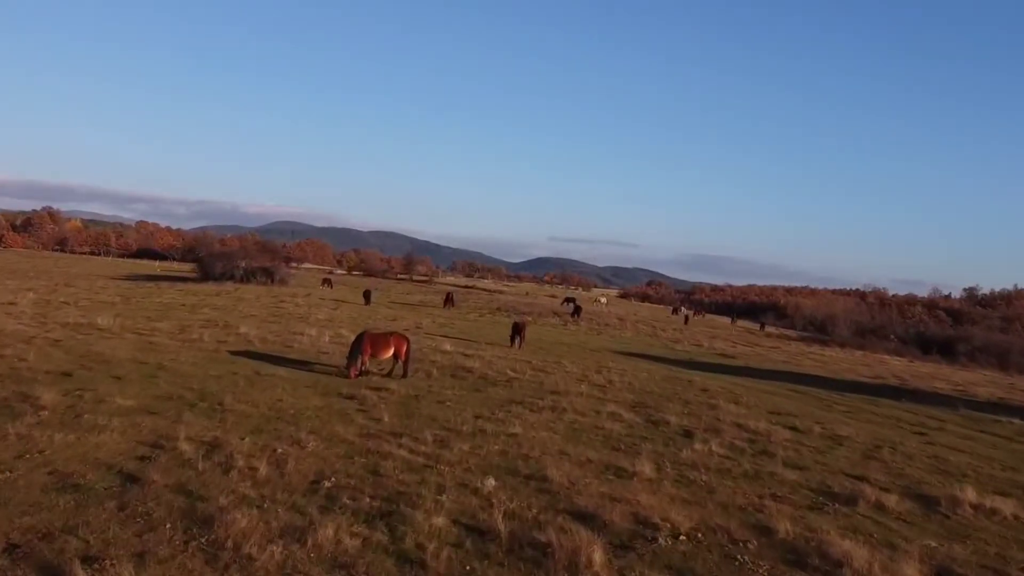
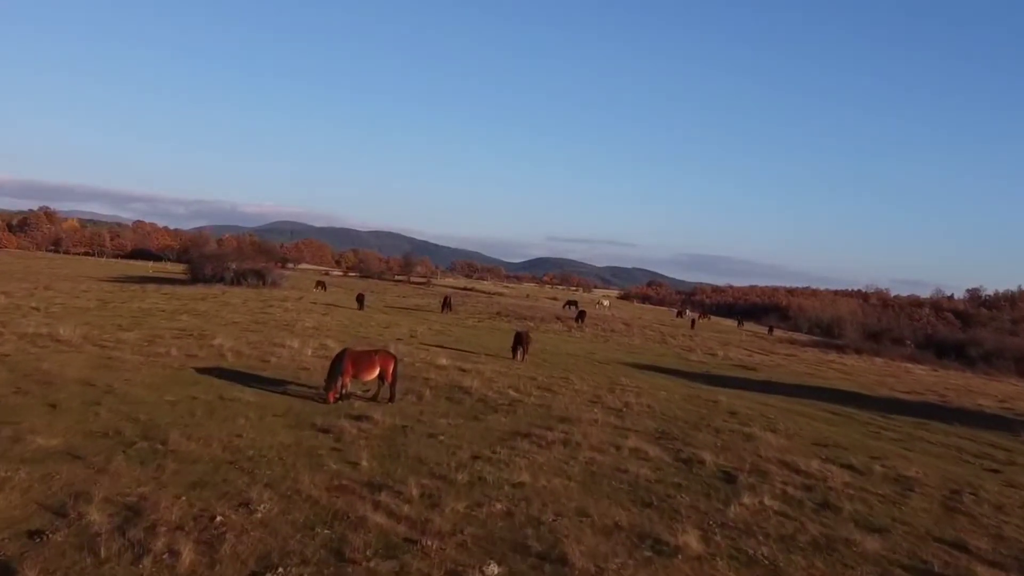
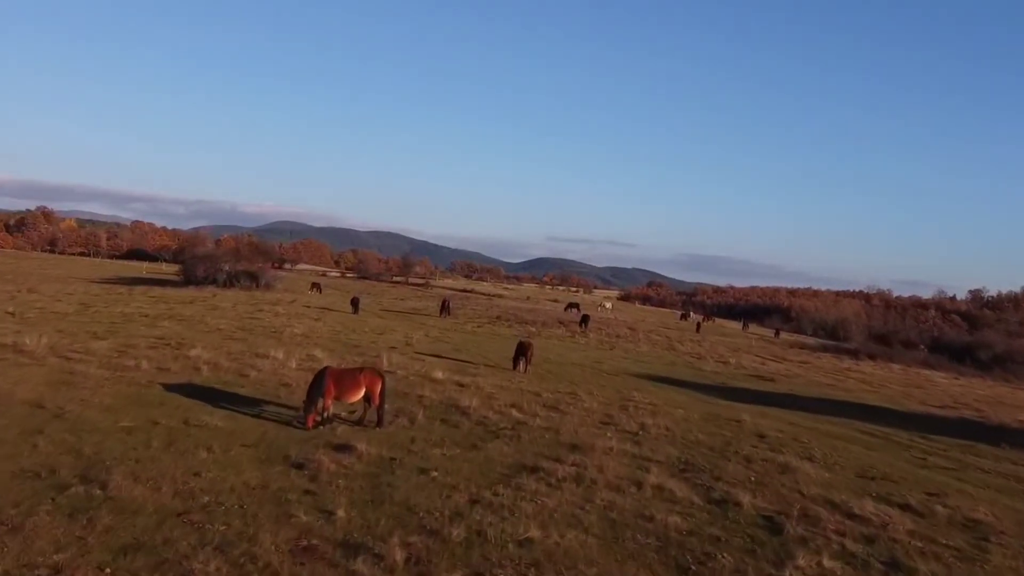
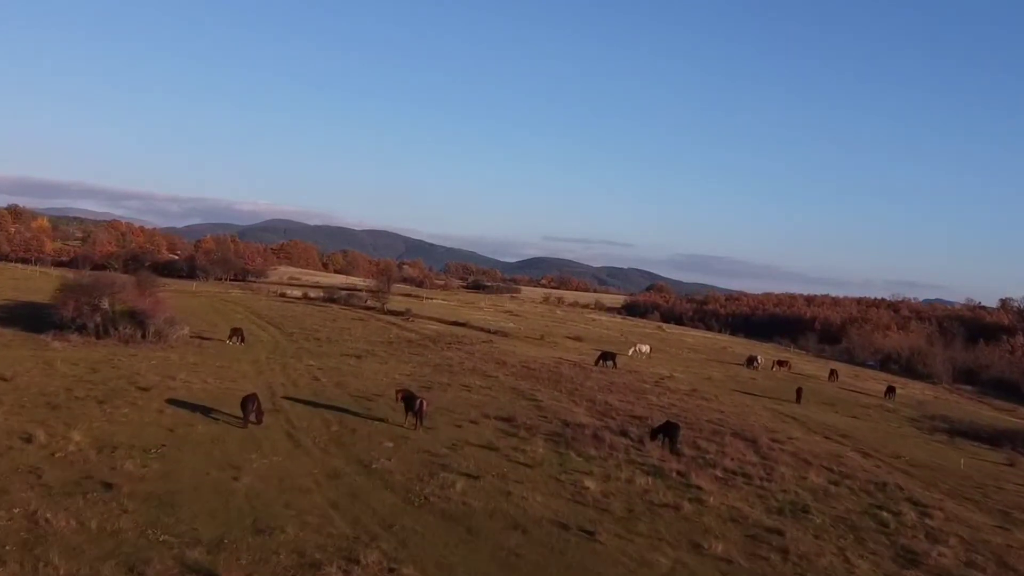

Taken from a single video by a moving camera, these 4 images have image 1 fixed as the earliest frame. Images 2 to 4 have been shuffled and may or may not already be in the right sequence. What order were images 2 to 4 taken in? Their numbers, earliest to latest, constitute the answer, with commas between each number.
2, 3, 4
